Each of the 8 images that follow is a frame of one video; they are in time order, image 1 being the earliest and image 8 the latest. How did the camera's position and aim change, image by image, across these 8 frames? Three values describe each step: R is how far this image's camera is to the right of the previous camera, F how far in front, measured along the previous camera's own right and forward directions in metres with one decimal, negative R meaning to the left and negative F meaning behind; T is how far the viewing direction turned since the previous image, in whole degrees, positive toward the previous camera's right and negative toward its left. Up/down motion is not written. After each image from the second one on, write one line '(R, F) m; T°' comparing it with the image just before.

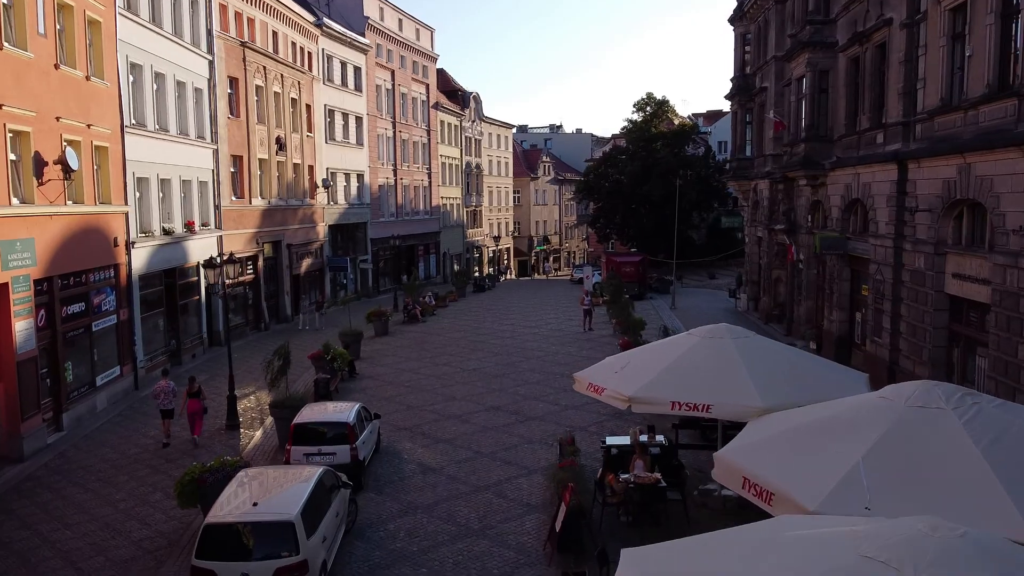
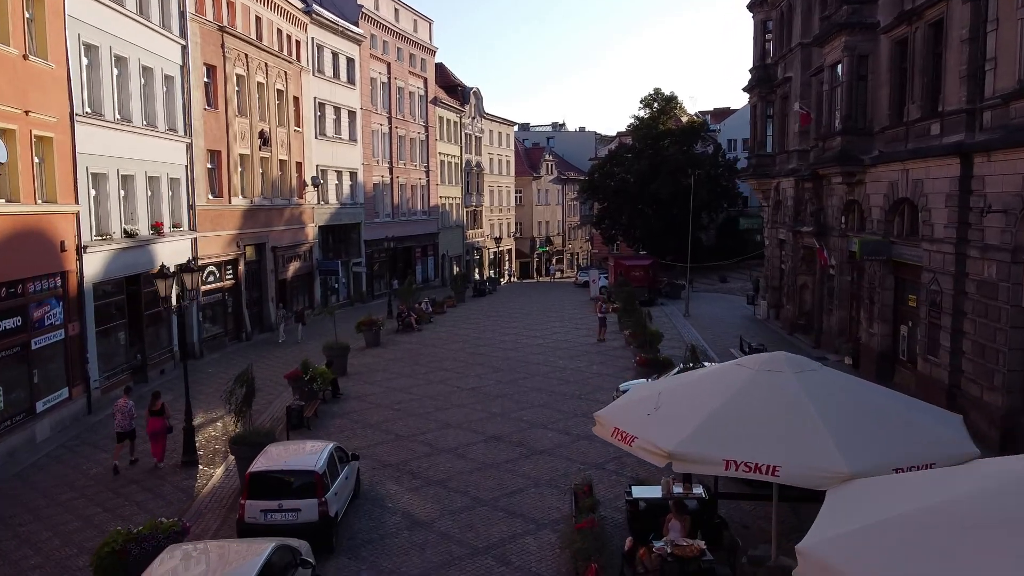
(-0.1, +2.6) m; 0°
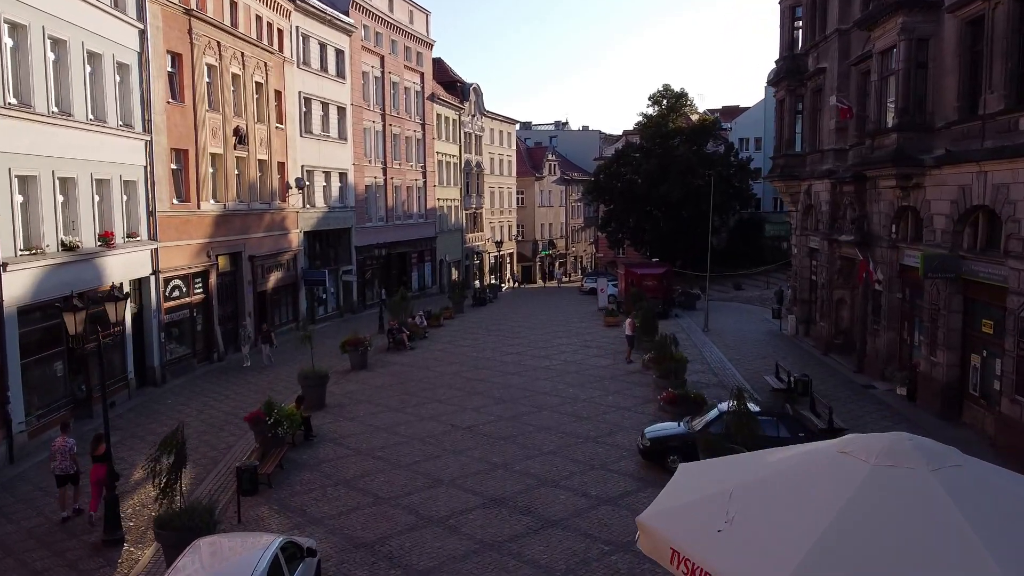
(-0.1, +3.1) m; 0°
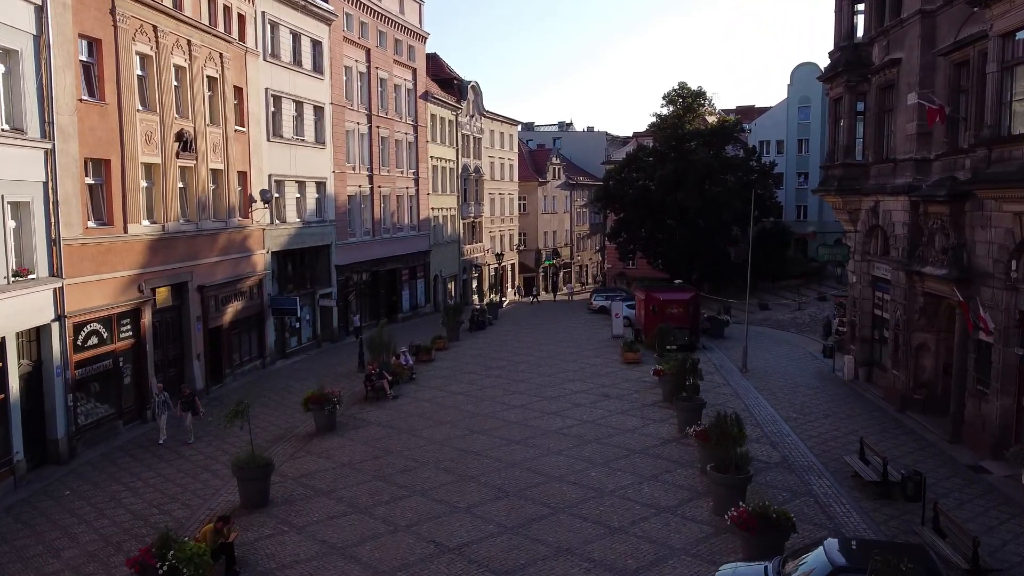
(-0.1, +5.1) m; 0°
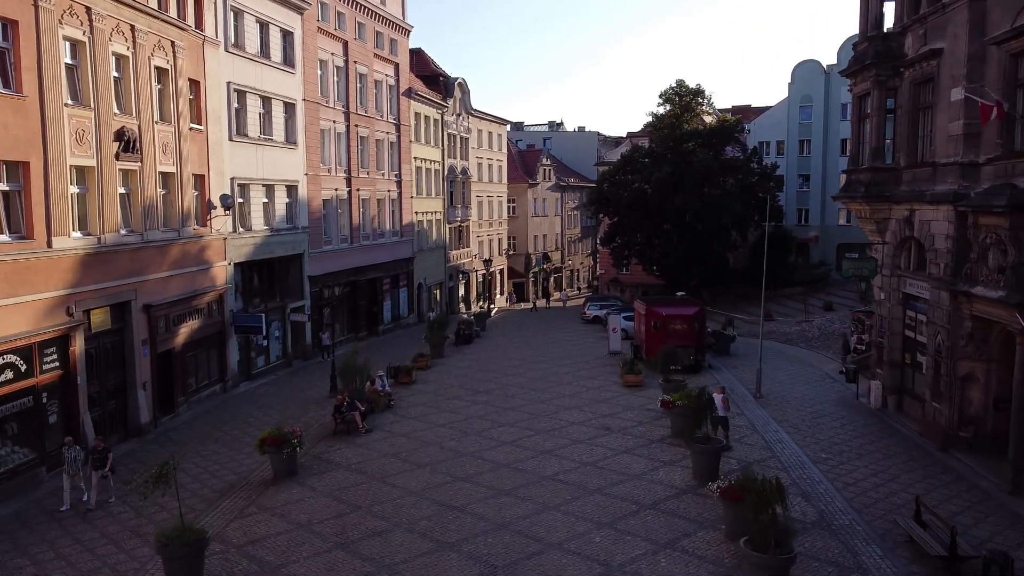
(0.0, +2.8) m; +1°
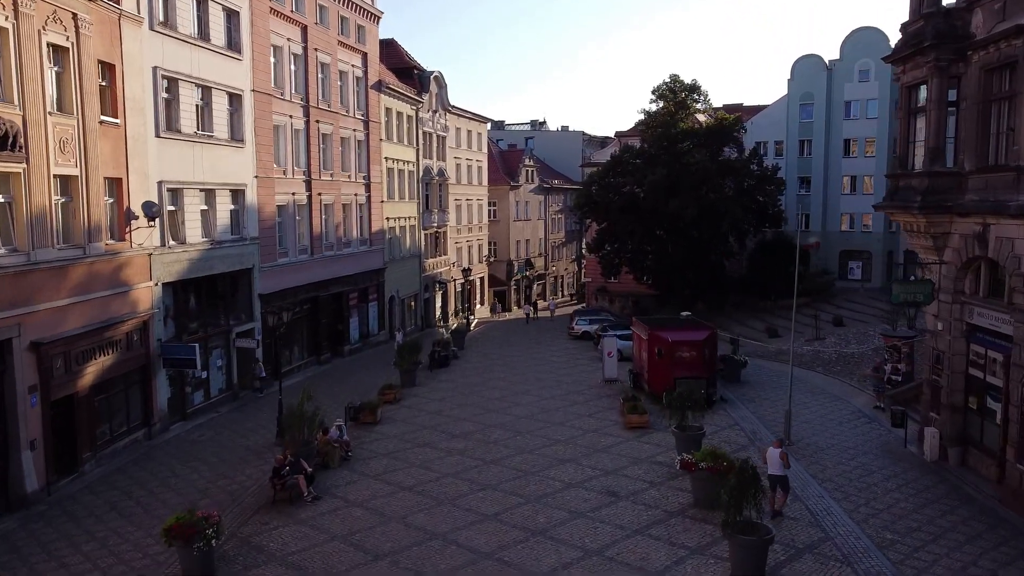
(-0.1, +4.2) m; +1°
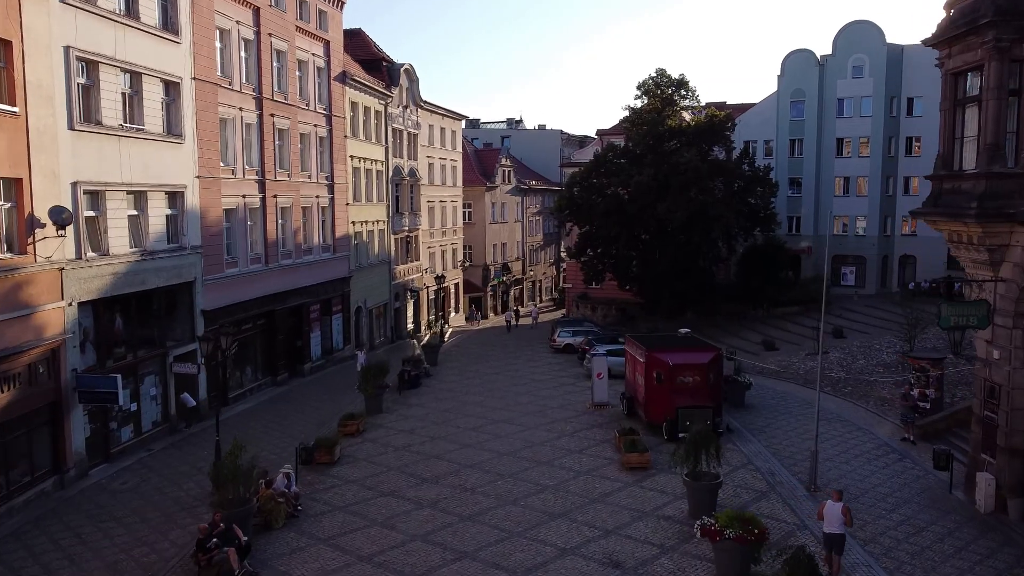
(-0.1, +3.2) m; +2°
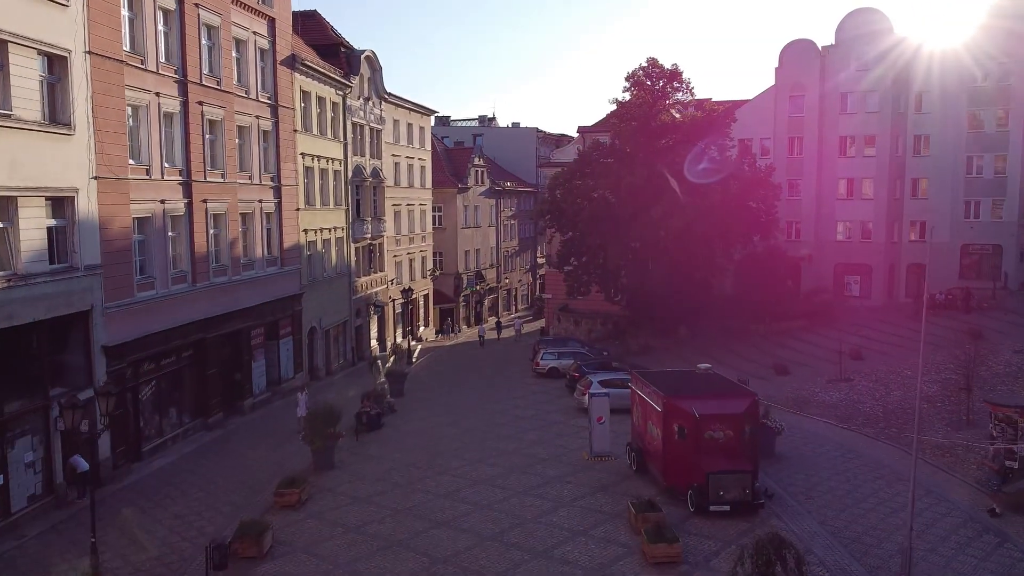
(-0.3, +4.9) m; +2°
